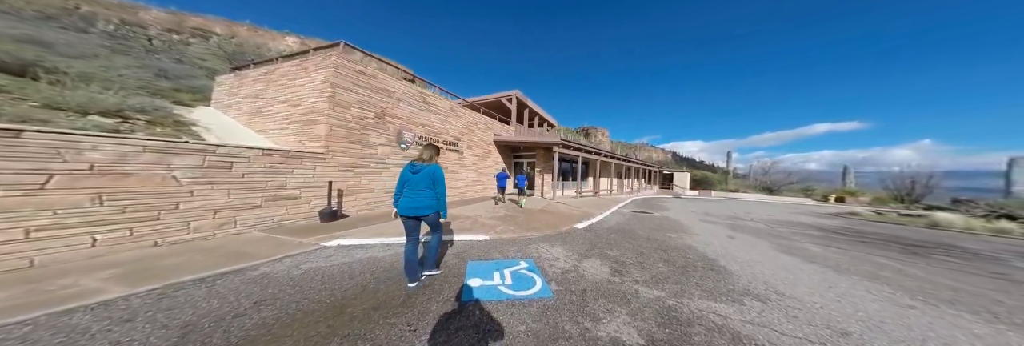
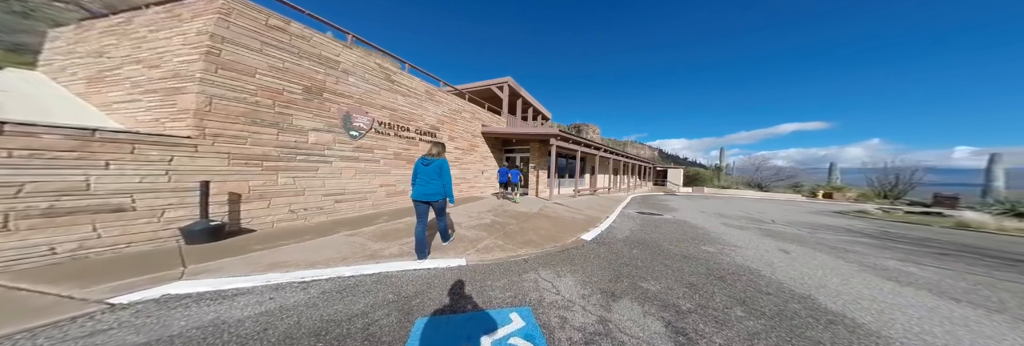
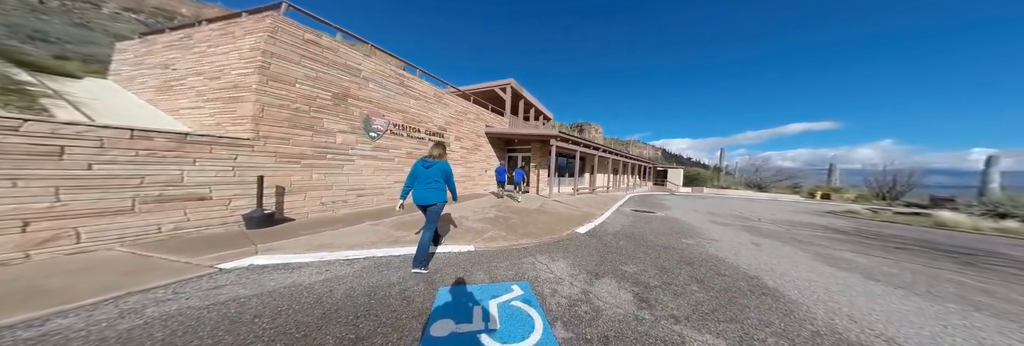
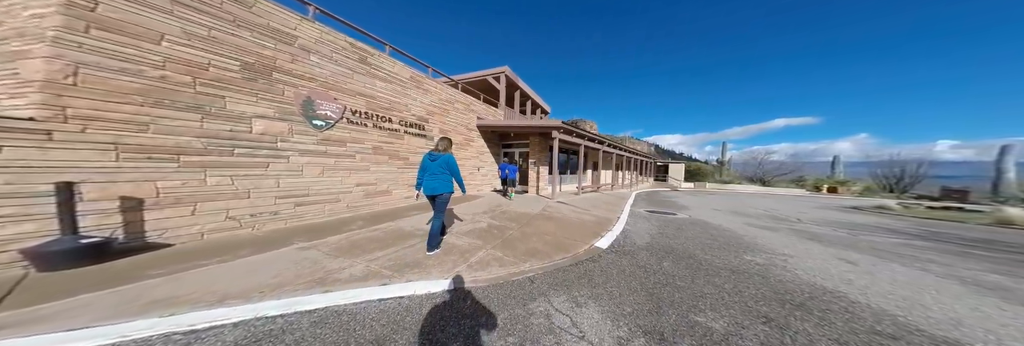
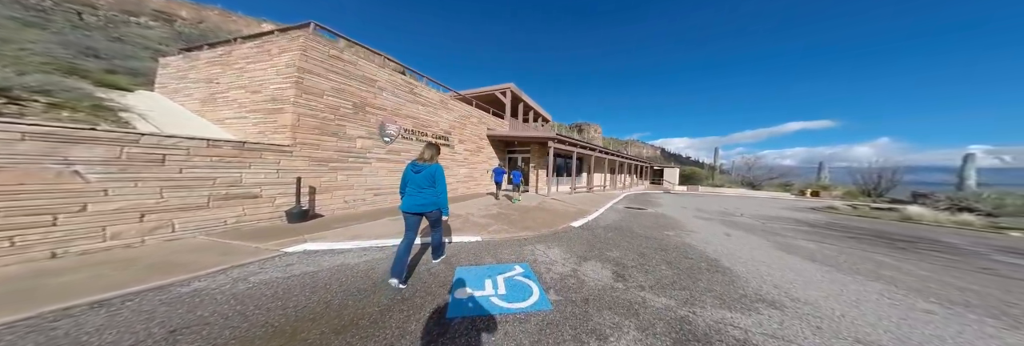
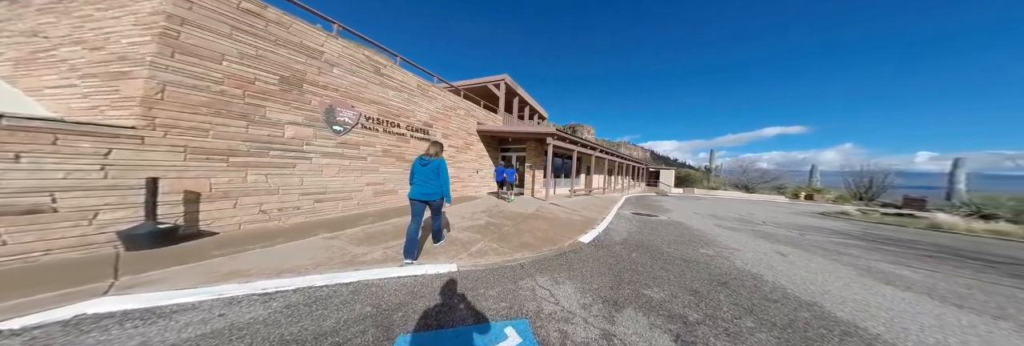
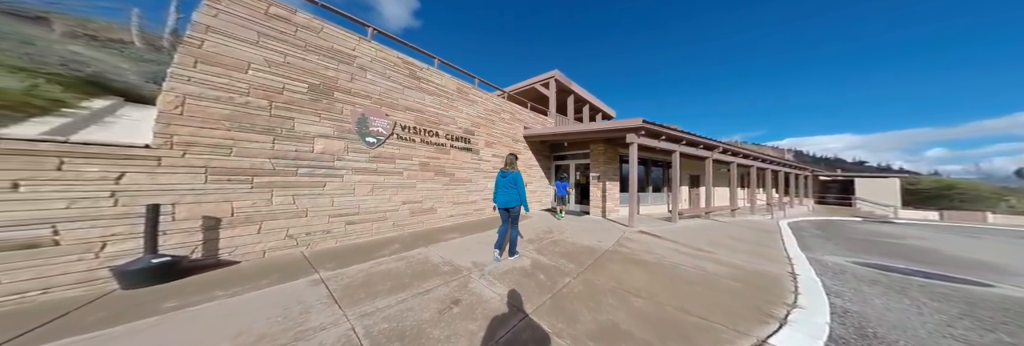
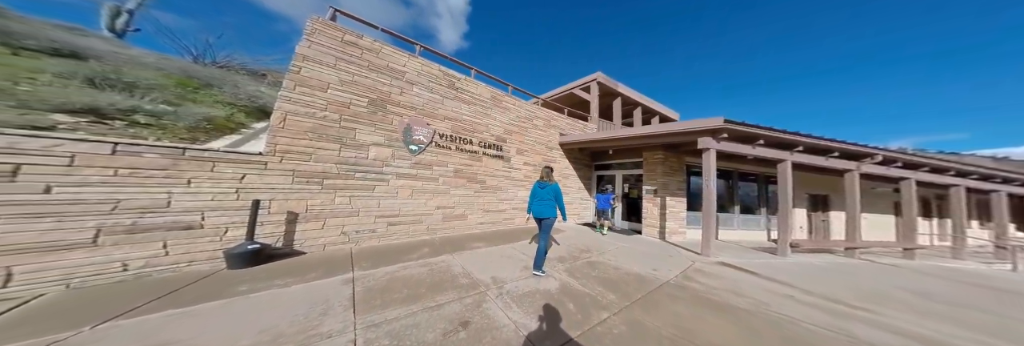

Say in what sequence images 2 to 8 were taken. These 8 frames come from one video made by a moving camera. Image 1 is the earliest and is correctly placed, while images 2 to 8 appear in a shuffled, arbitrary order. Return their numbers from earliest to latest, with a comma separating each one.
5, 3, 2, 6, 4, 7, 8
